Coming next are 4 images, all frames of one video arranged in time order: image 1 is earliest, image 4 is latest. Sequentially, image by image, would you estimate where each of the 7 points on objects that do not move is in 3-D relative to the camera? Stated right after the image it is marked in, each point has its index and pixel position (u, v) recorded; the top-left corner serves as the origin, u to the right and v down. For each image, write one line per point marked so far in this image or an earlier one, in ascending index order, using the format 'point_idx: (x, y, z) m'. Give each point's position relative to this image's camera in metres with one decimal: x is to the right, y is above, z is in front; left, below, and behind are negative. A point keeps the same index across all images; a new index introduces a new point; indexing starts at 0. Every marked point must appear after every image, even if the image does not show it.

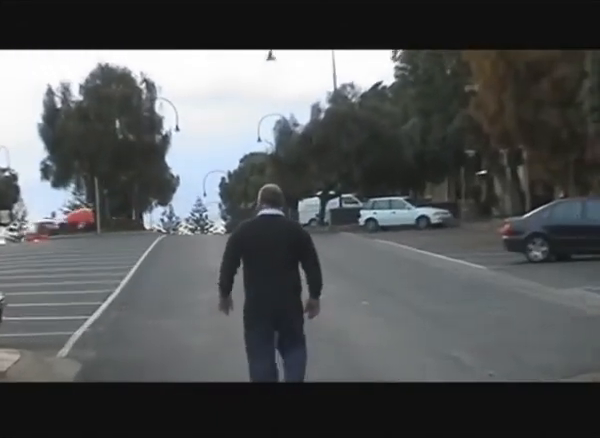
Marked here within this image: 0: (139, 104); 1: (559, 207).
0: (-1.0, +0.7, +10.3) m
1: (+1.6, +0.1, +10.4) m
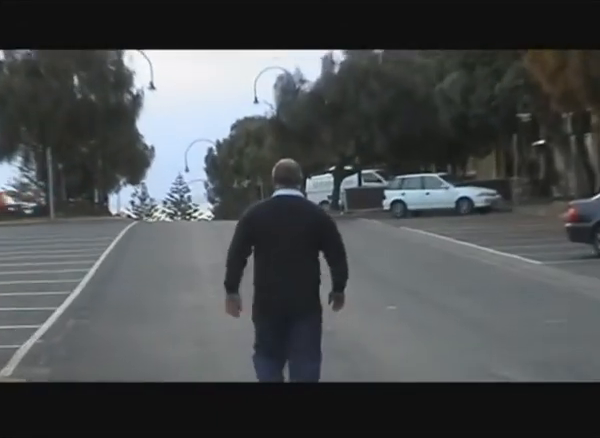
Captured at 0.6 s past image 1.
0: (-0.9, +0.8, +8.1) m
1: (+1.6, +0.2, +8.3) m
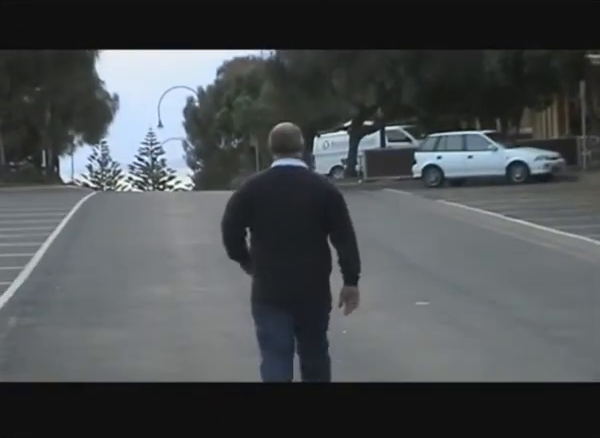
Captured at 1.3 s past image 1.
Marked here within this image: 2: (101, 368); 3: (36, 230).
0: (-0.9, +0.9, +6.2) m
1: (+1.7, +0.3, +6.5) m
2: (-1.0, -0.7, +8.3) m
3: (-2.9, -0.1, +18.5) m
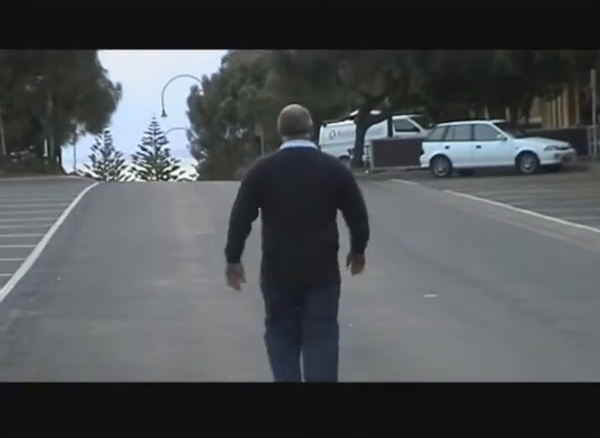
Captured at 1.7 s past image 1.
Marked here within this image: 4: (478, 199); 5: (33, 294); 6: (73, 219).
0: (-0.9, +0.9, +6.1) m
1: (+1.7, +0.3, +6.4) m
2: (-1.0, -0.7, +8.2) m
3: (-2.9, 0.0, +18.4) m
4: (+2.1, +0.2, +19.9) m
5: (-1.8, -0.5, +11.2) m
6: (-2.5, 0.0, +18.6) m
